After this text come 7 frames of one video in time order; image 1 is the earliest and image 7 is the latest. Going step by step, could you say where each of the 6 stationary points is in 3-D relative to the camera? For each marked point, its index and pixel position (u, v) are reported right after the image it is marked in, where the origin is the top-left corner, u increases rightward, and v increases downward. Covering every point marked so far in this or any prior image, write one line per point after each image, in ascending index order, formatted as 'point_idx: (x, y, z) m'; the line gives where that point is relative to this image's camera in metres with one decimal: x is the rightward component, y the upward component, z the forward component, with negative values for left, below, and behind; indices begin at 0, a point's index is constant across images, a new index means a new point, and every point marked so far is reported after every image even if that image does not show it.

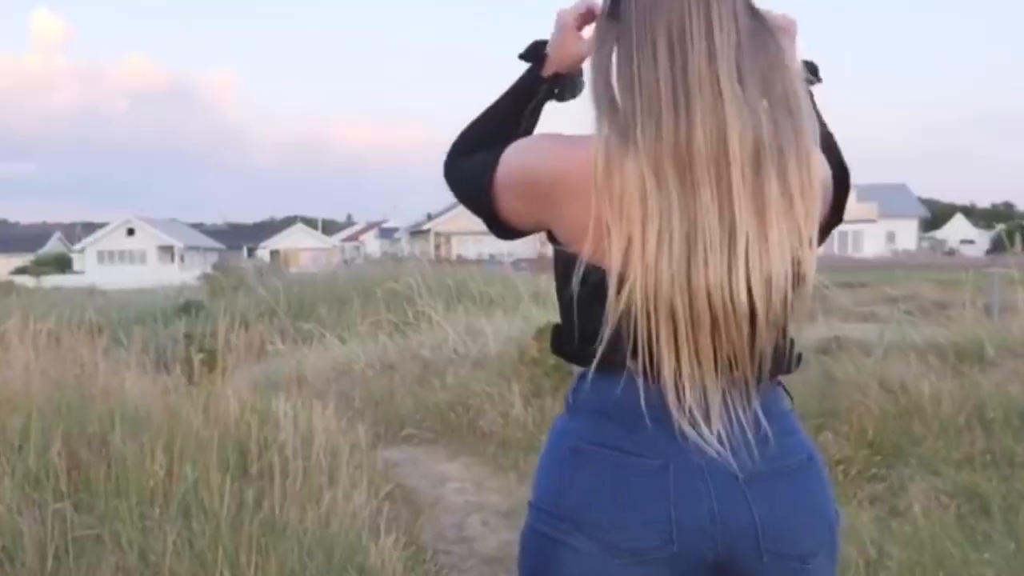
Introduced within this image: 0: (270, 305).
0: (-3.3, -0.2, +15.5) m
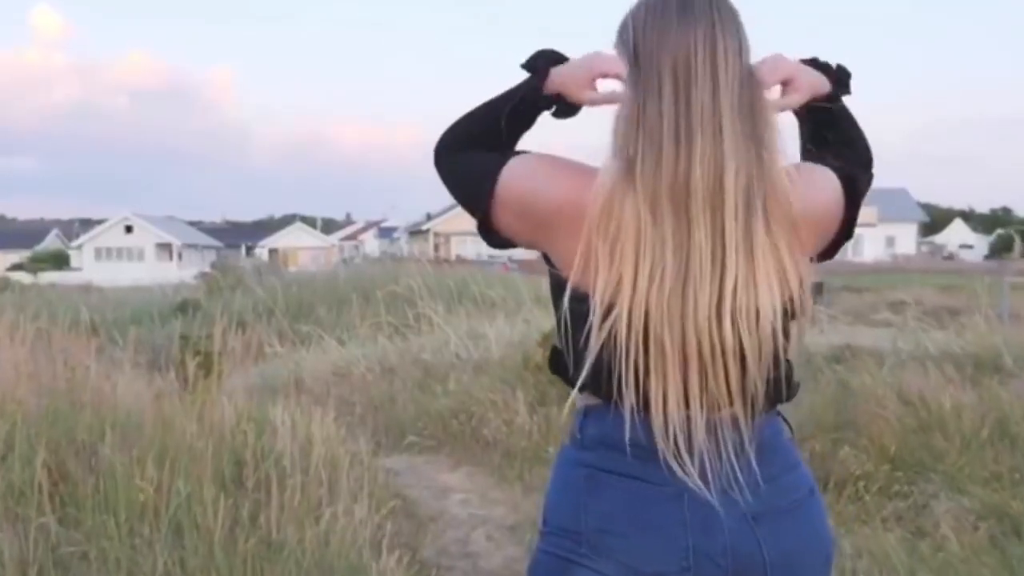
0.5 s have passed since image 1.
0: (-3.3, -0.2, +15.3) m
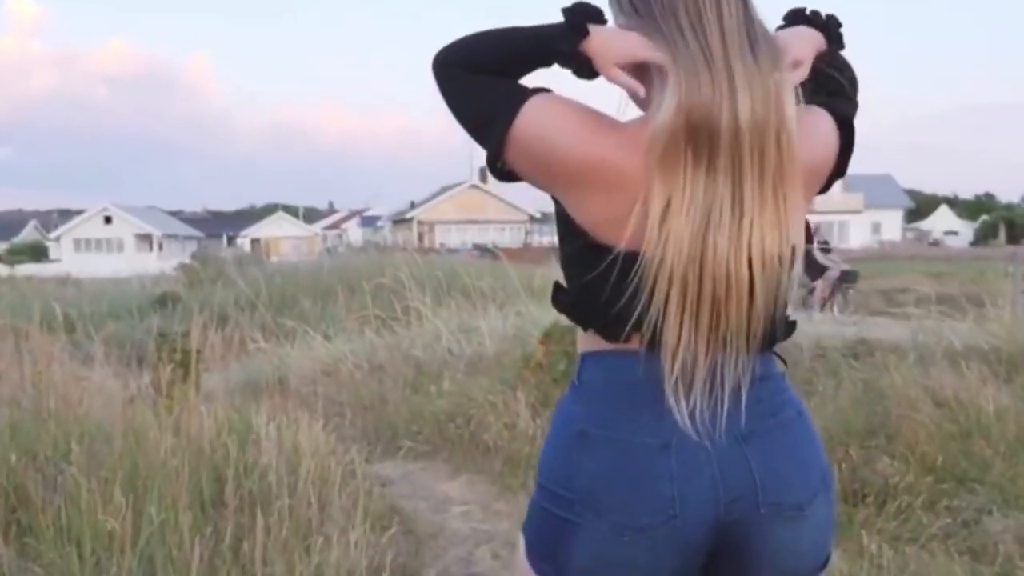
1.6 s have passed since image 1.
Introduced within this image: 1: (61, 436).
0: (-3.4, -0.1, +14.8) m
1: (-1.9, -0.6, +4.8) m
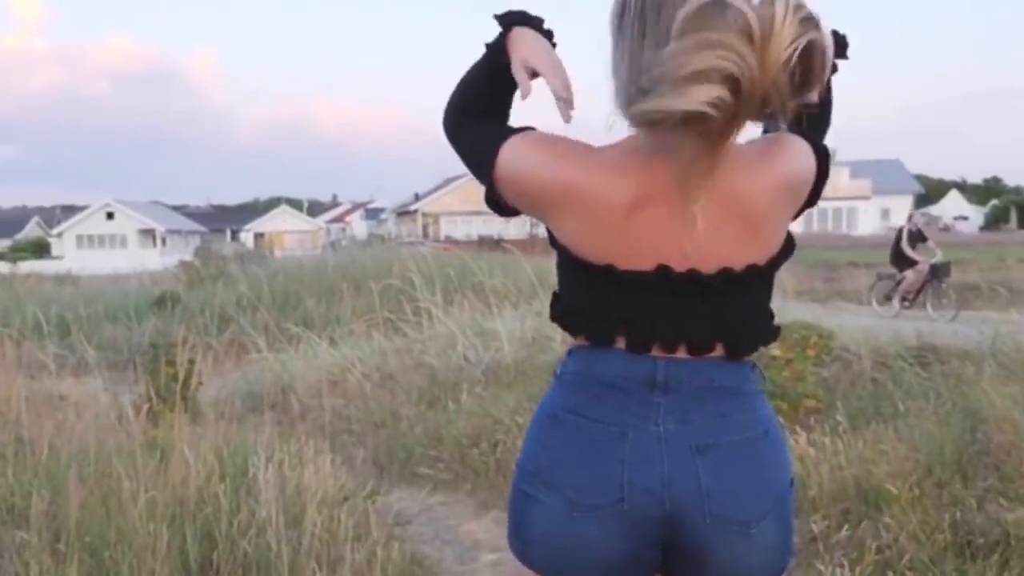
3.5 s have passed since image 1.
0: (-3.2, -0.1, +14.1) m
1: (-1.7, -0.7, +4.0) m
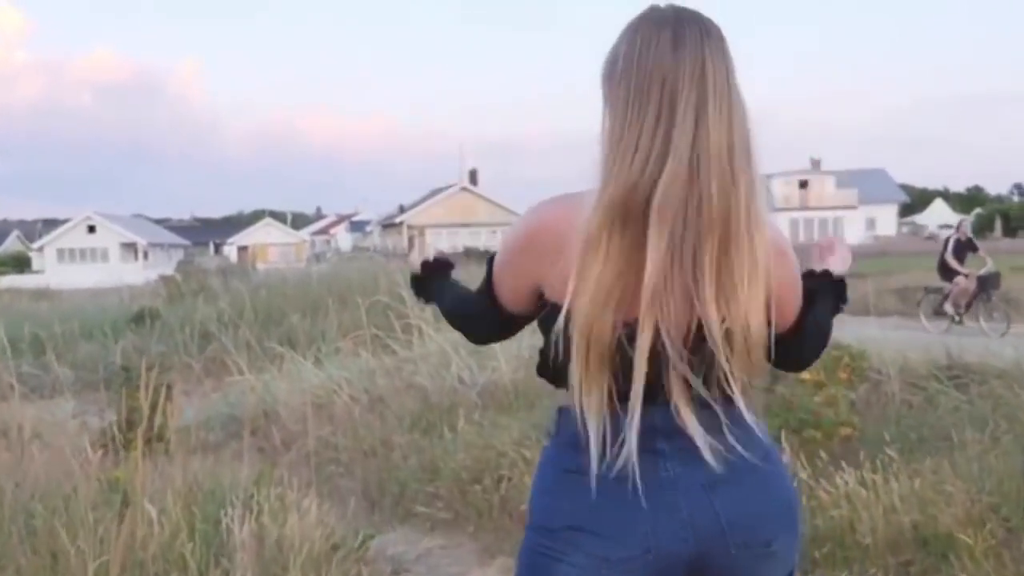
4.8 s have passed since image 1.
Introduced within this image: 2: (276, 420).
0: (-3.3, -0.3, +13.5) m
1: (-1.7, -0.8, +3.5) m
2: (-1.7, -1.0, +8.4) m
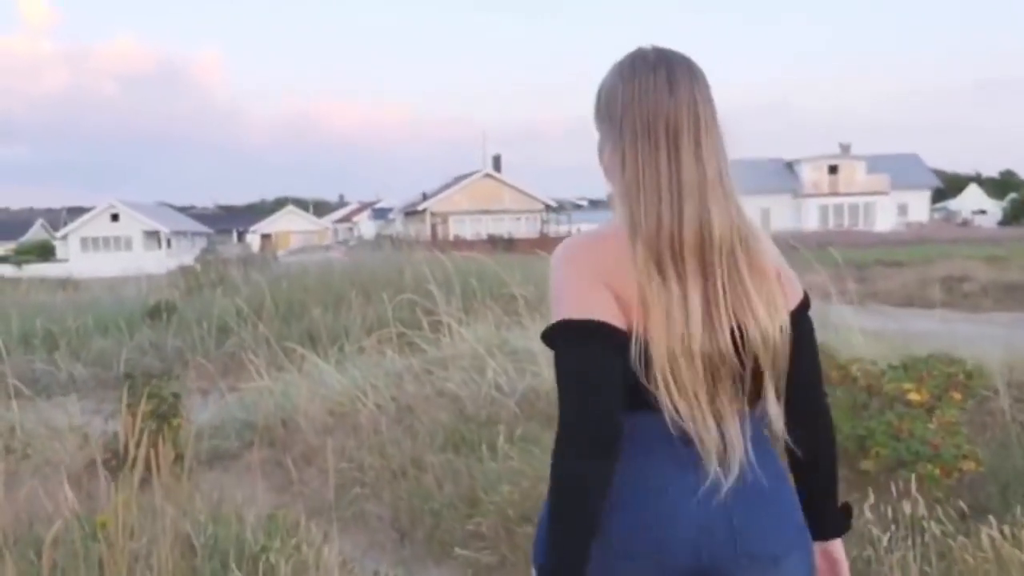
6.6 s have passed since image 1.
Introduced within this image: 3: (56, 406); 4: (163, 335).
0: (-2.9, -0.3, +12.7) m
1: (-1.5, -0.8, +2.7) m
2: (-1.5, -0.9, +7.6) m
3: (-3.7, -1.0, +9.4) m
4: (-3.9, -0.5, +12.7) m
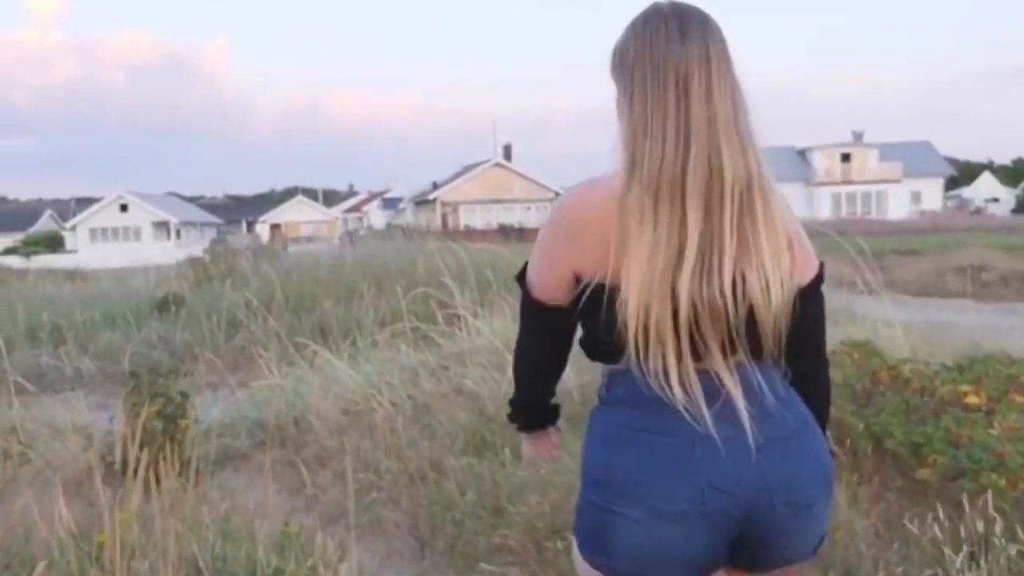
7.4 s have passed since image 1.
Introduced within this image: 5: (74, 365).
0: (-2.7, -0.2, +12.5) m
1: (-1.4, -0.8, +2.4) m
2: (-1.3, -0.9, +7.4) m
3: (-3.6, -0.9, +9.1) m
4: (-3.7, -0.4, +12.4) m
5: (-4.3, -0.7, +11.3) m
